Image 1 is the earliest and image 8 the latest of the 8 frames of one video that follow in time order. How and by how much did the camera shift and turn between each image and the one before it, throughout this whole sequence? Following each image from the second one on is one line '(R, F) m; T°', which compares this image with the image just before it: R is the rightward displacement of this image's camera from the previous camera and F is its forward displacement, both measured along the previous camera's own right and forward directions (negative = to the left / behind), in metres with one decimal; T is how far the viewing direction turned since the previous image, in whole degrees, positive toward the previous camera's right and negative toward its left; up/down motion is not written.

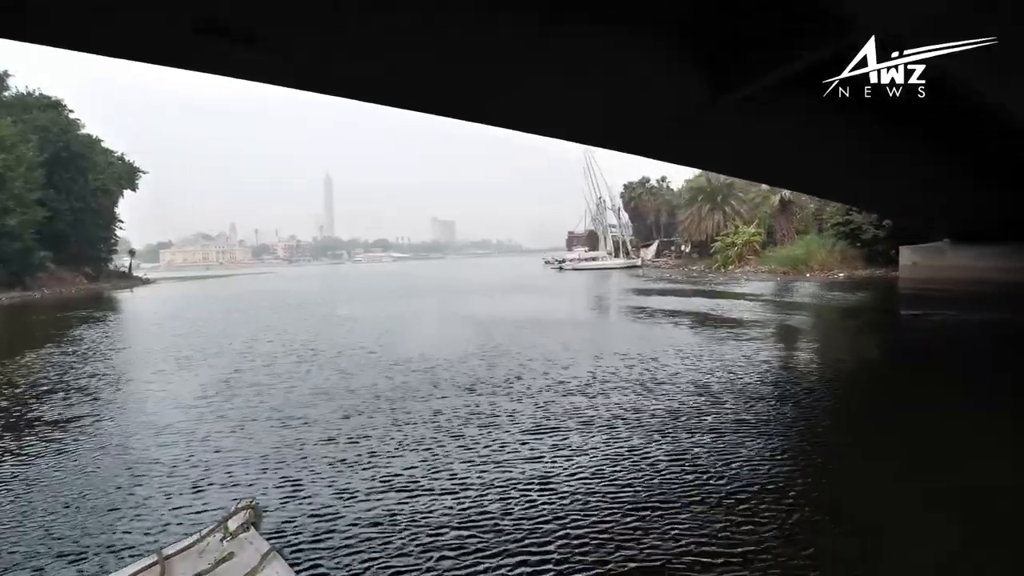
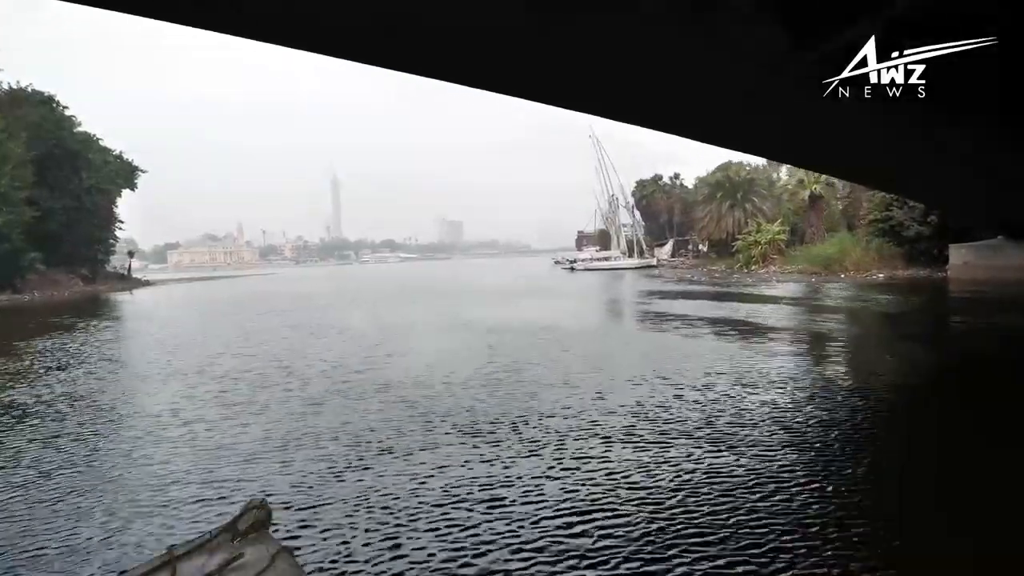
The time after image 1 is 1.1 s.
(-0.1, +2.3) m; -1°
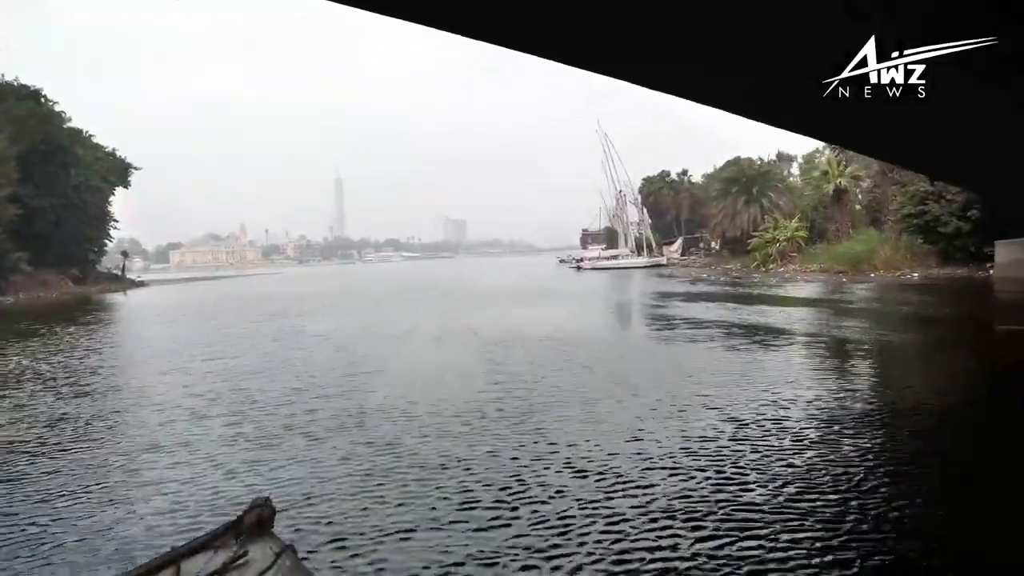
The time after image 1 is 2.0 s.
(0.0, +2.0) m; 0°
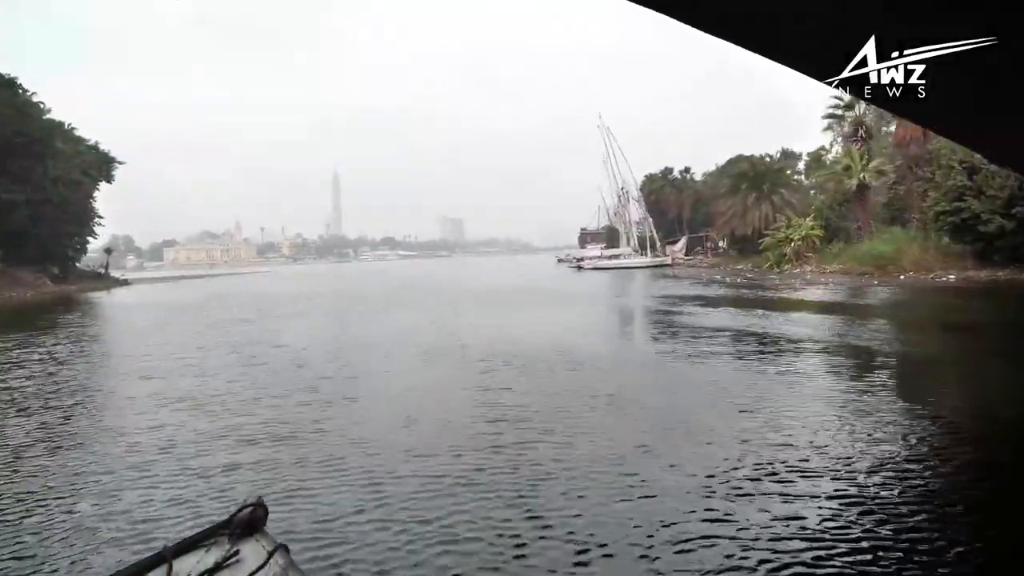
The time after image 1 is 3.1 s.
(0.0, +2.3) m; 0°
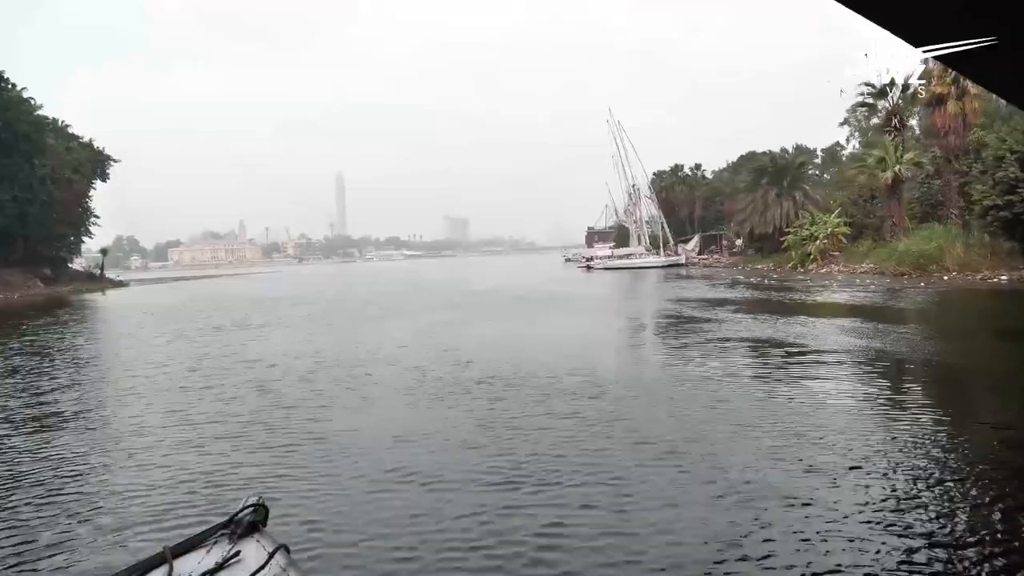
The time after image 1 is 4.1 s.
(-0.1, +2.0) m; 0°
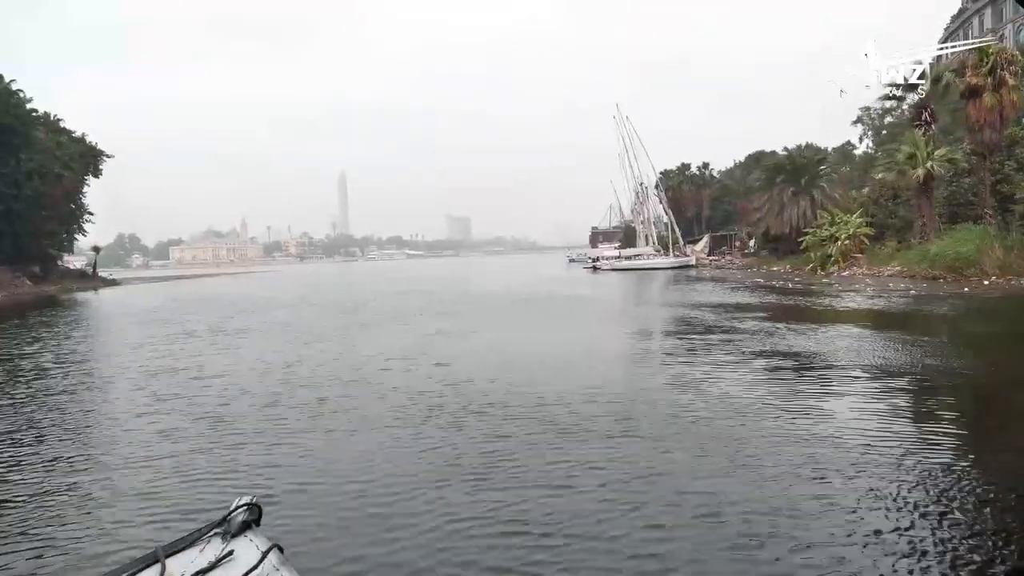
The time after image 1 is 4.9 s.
(-0.1, +1.7) m; 0°
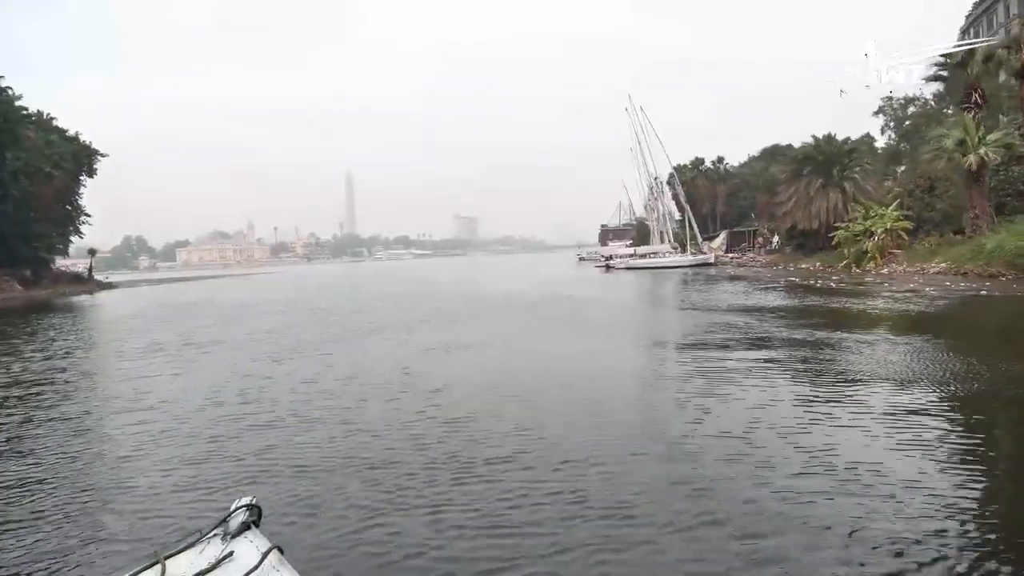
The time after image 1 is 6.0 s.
(-0.1, +2.2) m; -1°
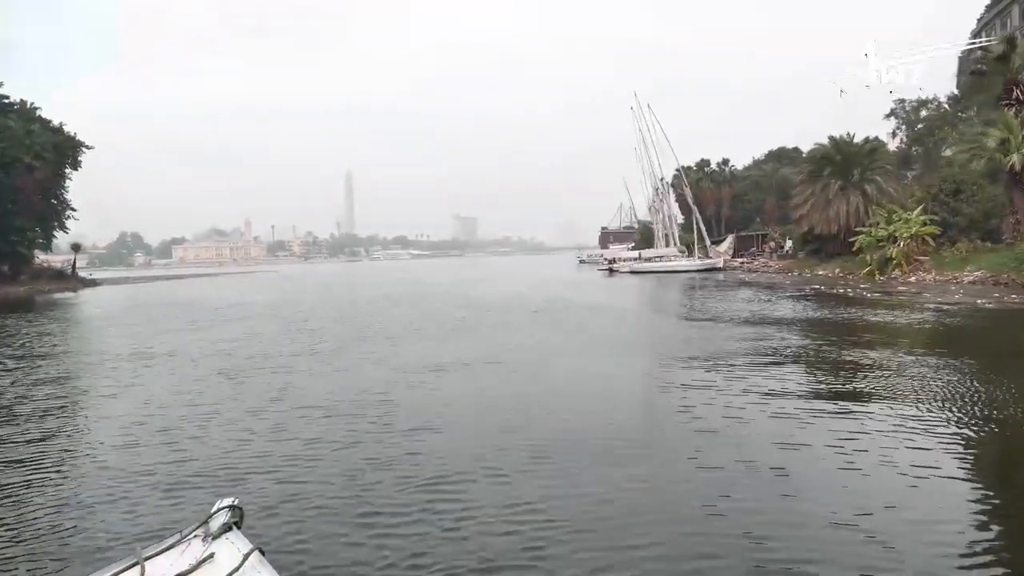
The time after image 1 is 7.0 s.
(-0.1, +2.0) m; 0°
